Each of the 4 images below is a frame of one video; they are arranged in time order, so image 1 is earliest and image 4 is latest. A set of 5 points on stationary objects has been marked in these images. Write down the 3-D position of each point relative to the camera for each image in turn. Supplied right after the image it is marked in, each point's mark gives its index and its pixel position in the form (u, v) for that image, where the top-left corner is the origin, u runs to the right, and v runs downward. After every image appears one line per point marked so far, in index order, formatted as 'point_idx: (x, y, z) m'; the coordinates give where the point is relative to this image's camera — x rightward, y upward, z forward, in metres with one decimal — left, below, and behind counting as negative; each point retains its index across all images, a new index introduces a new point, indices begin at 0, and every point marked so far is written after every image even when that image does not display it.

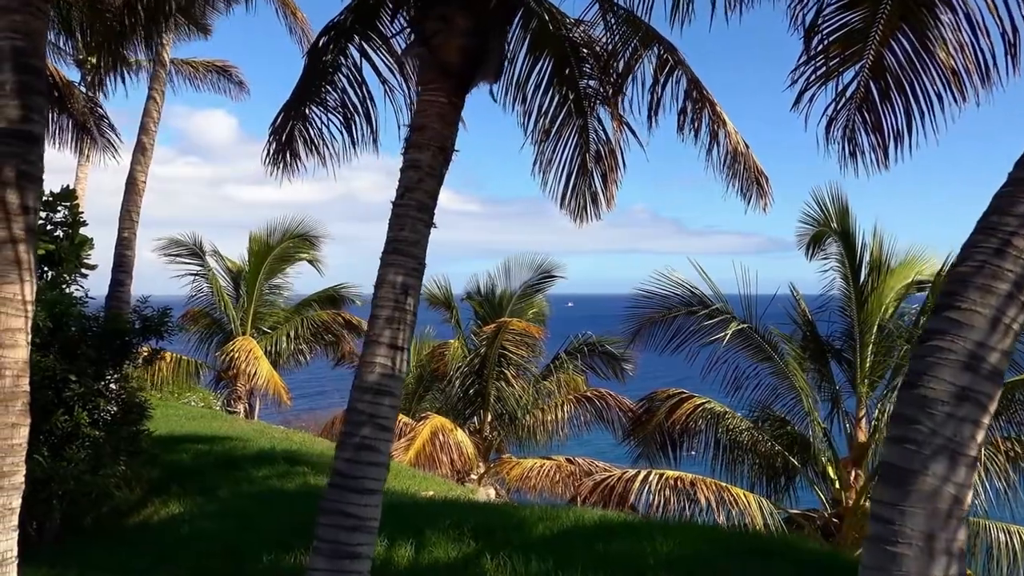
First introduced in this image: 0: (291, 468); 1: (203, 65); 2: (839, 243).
0: (-2.3, -1.8, +8.6) m
1: (-7.0, +4.9, +18.7) m
2: (+4.1, +0.5, +10.5) m
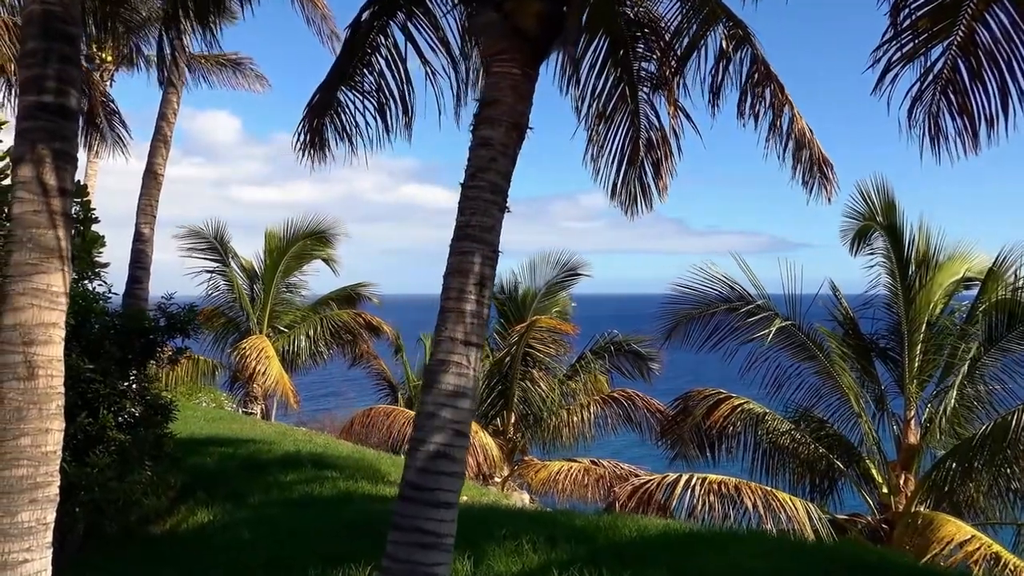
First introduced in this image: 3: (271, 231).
0: (-1.9, -1.8, +8.3) m
1: (-6.5, +5.0, +18.3) m
2: (+4.5, +0.6, +10.1) m
3: (-4.4, +1.0, +15.3) m
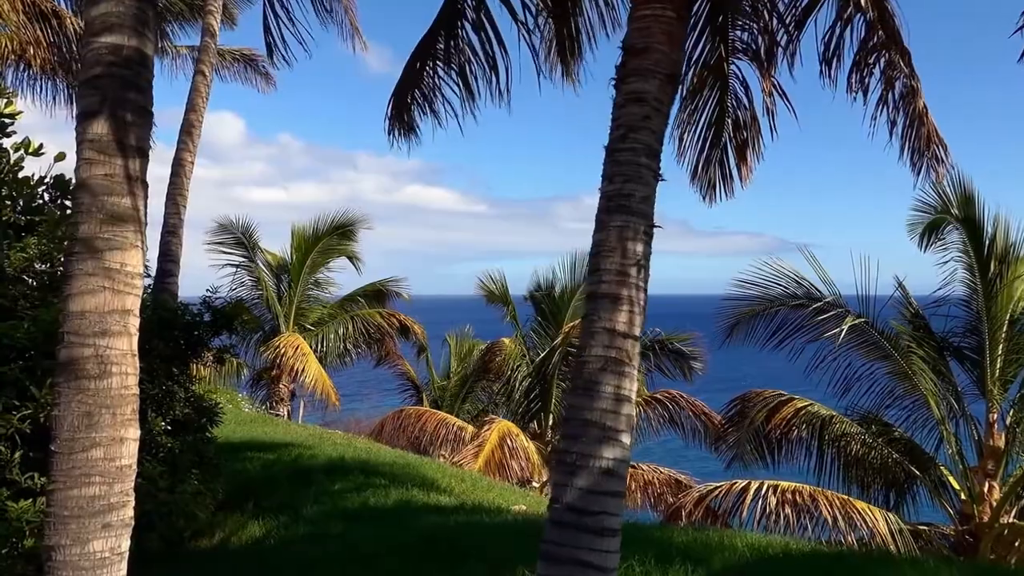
0: (-1.3, -1.7, +7.7) m
1: (-5.9, +5.0, +17.8) m
2: (+5.1, +0.6, +9.5) m
3: (-3.7, +1.1, +14.7) m
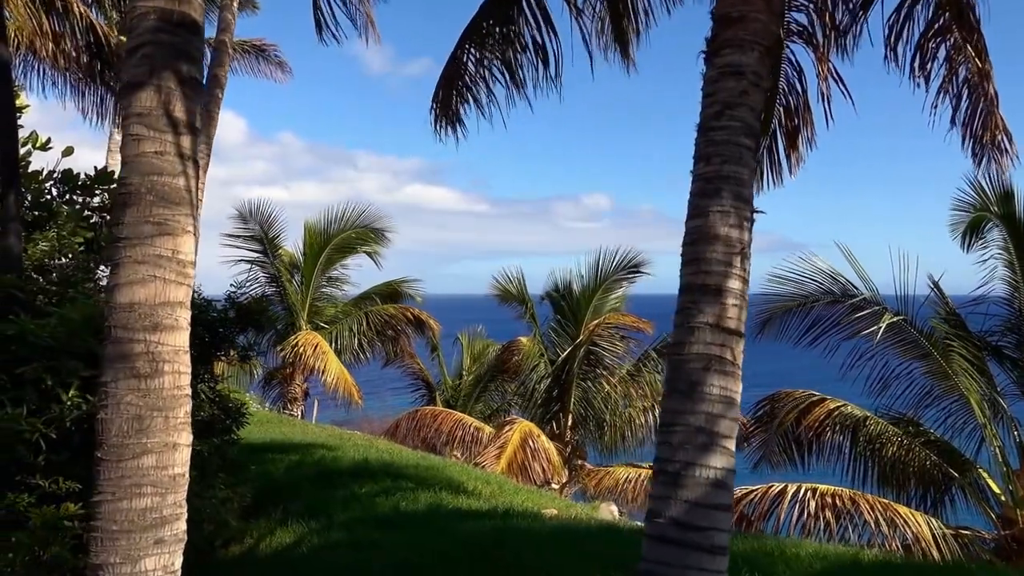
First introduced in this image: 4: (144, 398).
0: (-1.0, -1.7, +7.4) m
1: (-5.6, +5.1, +17.5) m
2: (+5.4, +0.7, +9.2) m
3: (-3.4, +1.1, +14.4) m
4: (-1.1, -0.3, +2.5) m
